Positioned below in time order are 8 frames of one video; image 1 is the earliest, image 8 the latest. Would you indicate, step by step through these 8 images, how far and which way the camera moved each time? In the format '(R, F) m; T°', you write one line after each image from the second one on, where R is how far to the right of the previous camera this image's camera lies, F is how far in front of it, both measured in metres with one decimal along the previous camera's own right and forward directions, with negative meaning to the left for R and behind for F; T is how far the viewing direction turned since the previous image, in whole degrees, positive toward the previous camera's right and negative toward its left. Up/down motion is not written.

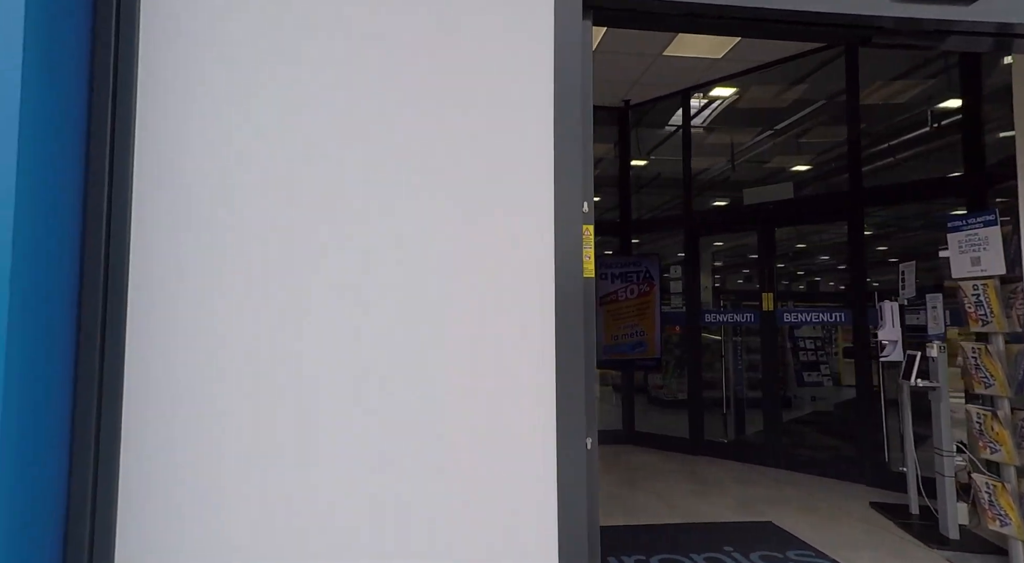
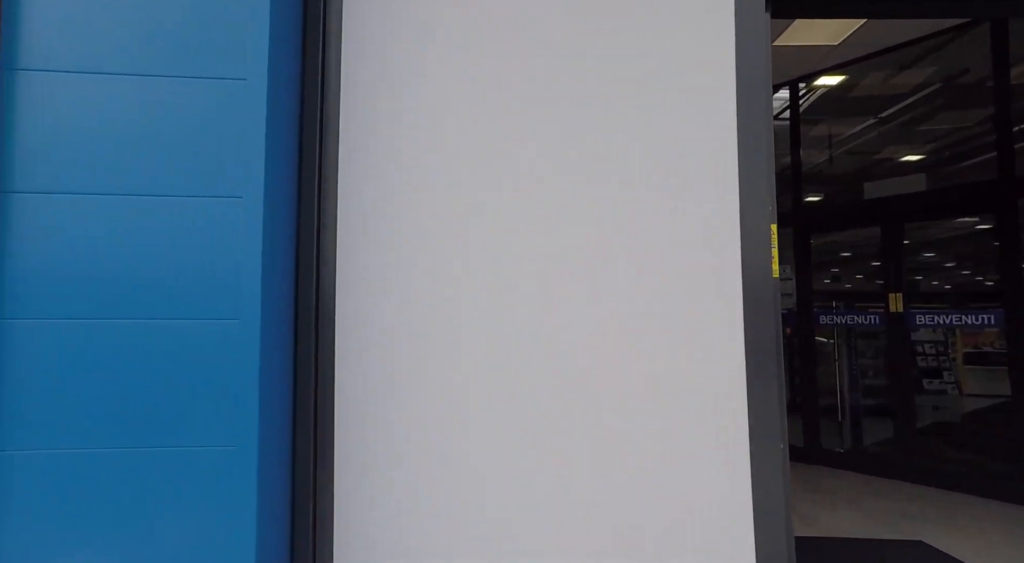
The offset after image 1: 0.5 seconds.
(-0.2, 0.0) m; -8°
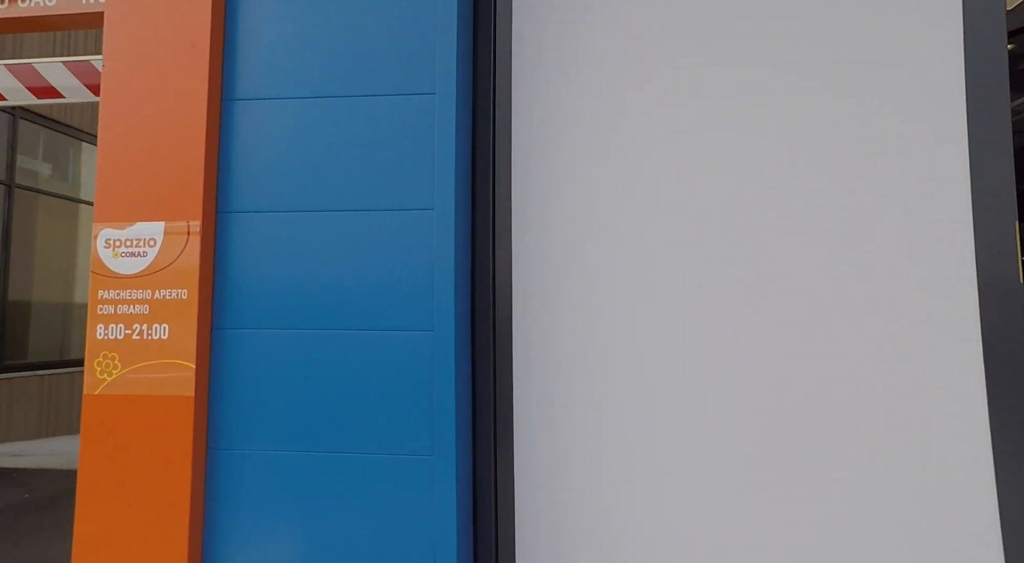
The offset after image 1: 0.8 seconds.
(-0.2, 0.0) m; -11°
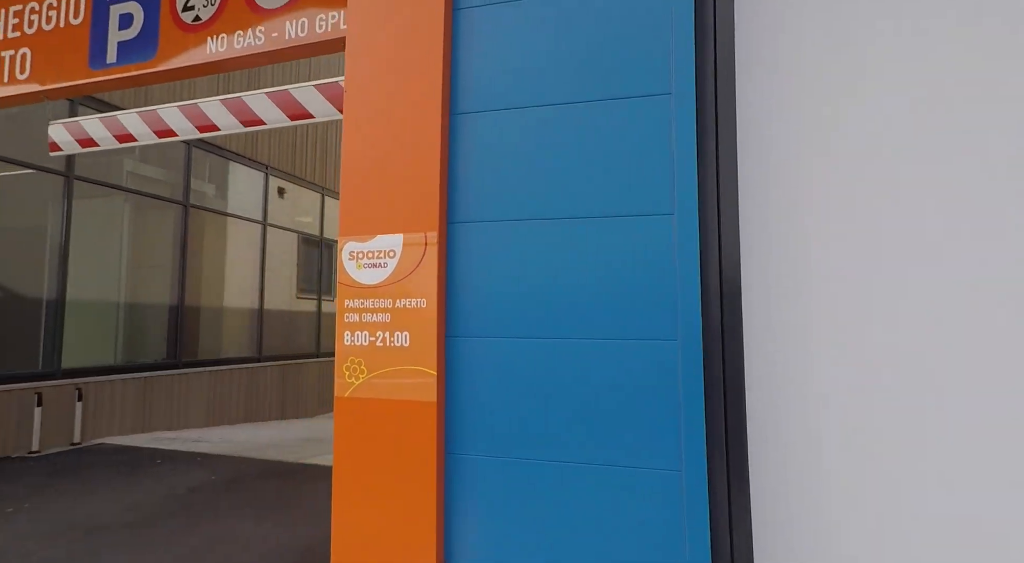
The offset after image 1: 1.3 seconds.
(-0.3, 0.0) m; -11°
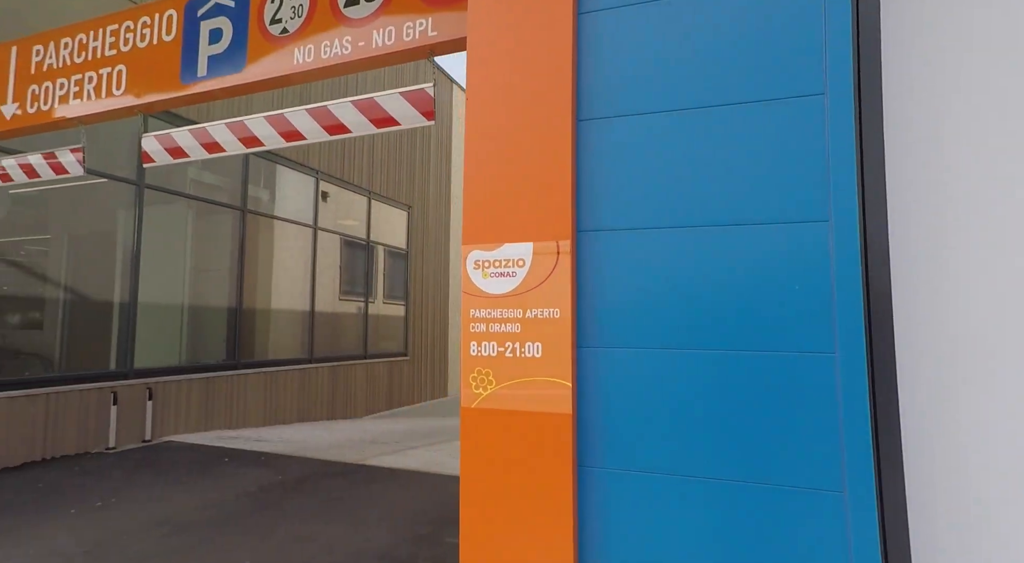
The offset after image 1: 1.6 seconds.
(-0.2, 0.0) m; -4°
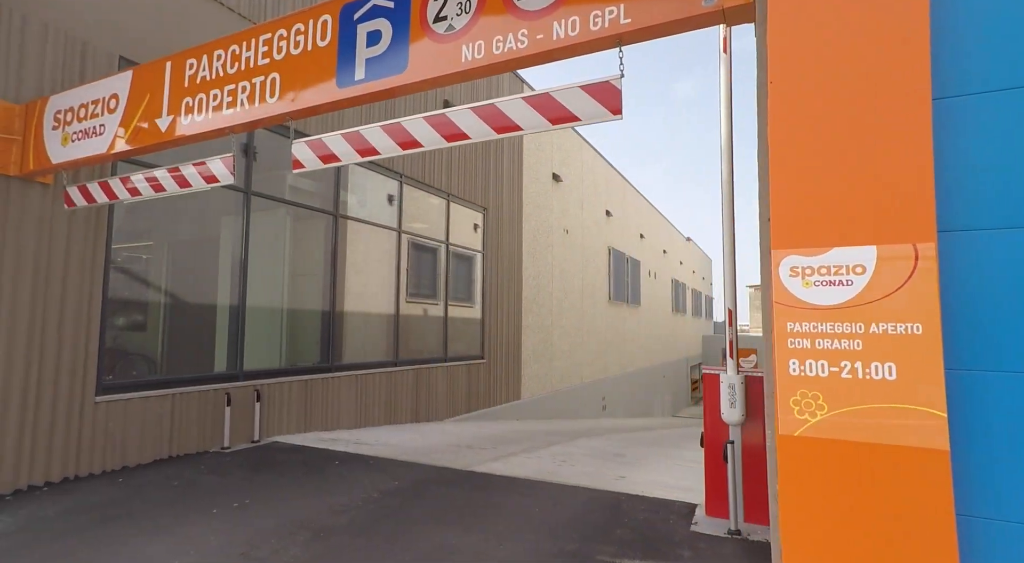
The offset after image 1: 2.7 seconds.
(-0.5, +0.1) m; -5°
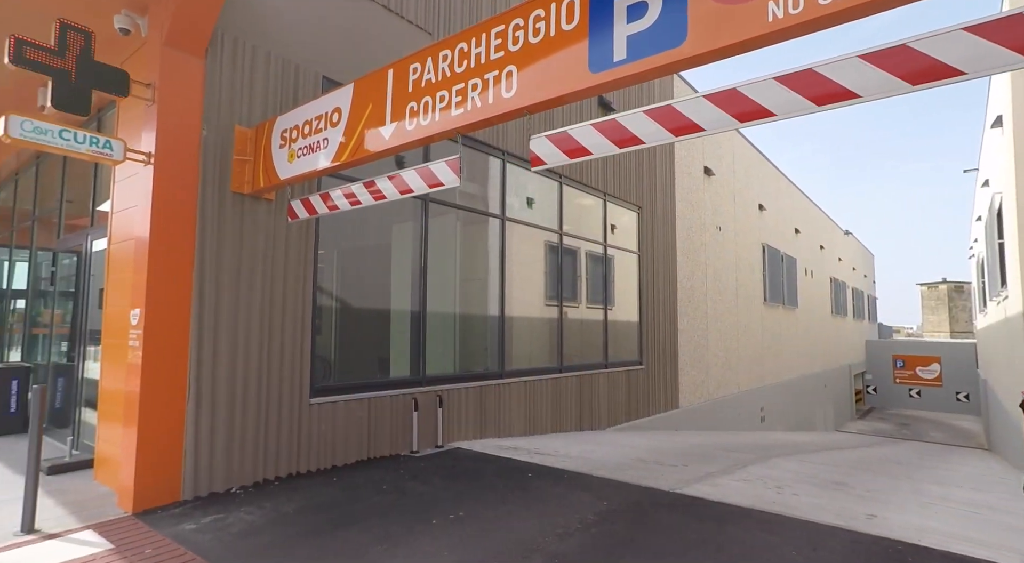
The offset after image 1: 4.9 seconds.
(-0.7, +0.3) m; -12°
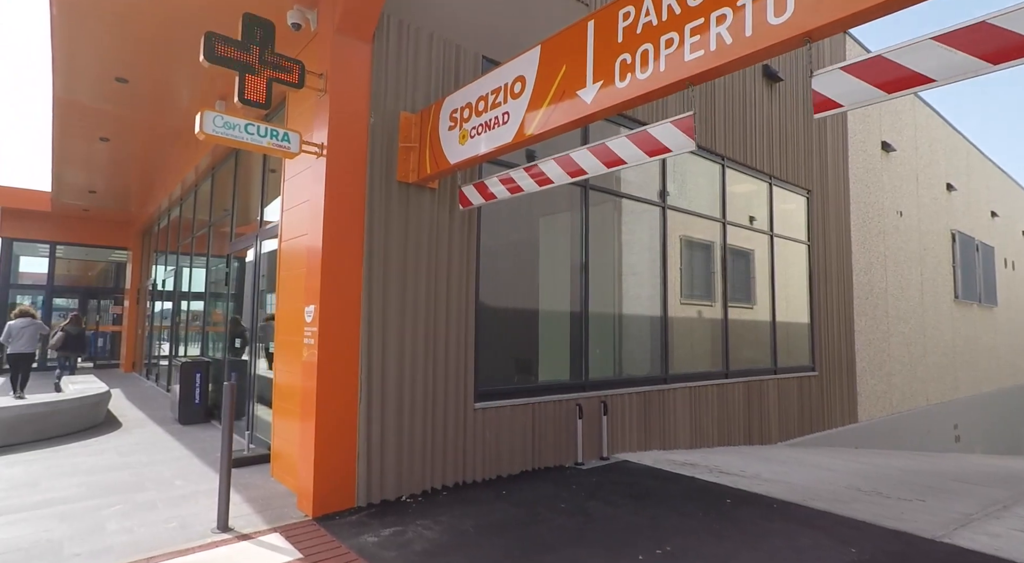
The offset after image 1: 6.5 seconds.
(-0.6, +0.6) m; -11°
